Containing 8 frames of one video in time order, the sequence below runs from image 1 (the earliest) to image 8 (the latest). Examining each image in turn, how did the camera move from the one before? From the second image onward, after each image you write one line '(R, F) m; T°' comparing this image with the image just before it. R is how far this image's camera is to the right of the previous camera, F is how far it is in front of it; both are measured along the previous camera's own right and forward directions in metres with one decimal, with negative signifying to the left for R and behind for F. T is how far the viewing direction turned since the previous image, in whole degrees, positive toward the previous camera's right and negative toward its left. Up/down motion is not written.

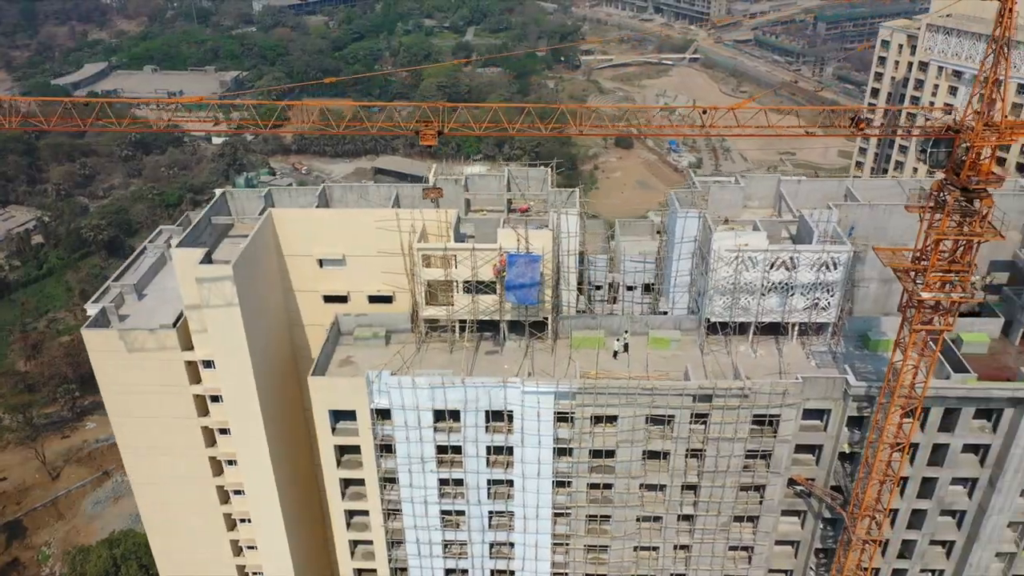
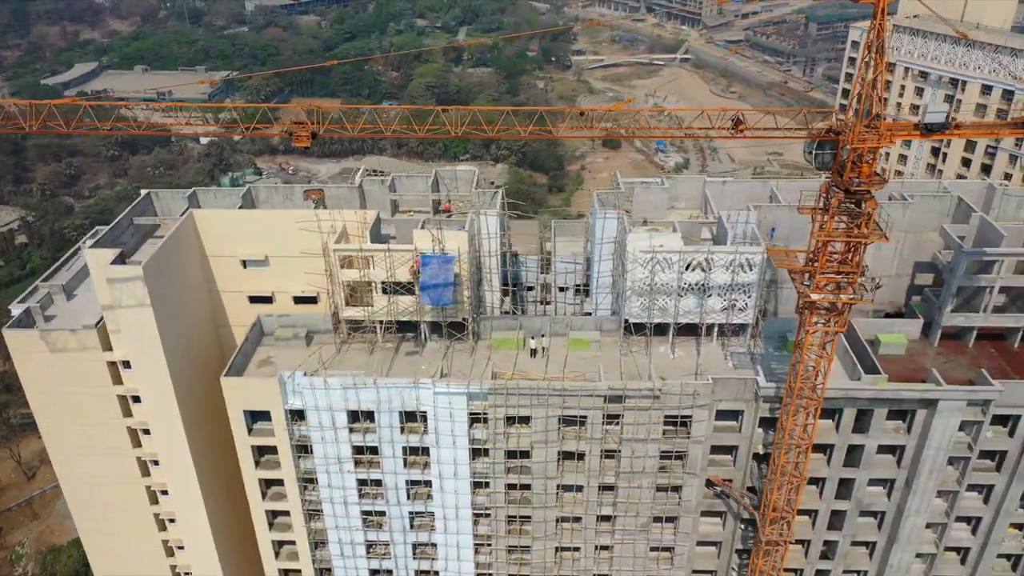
(+5.0, -0.1) m; 0°
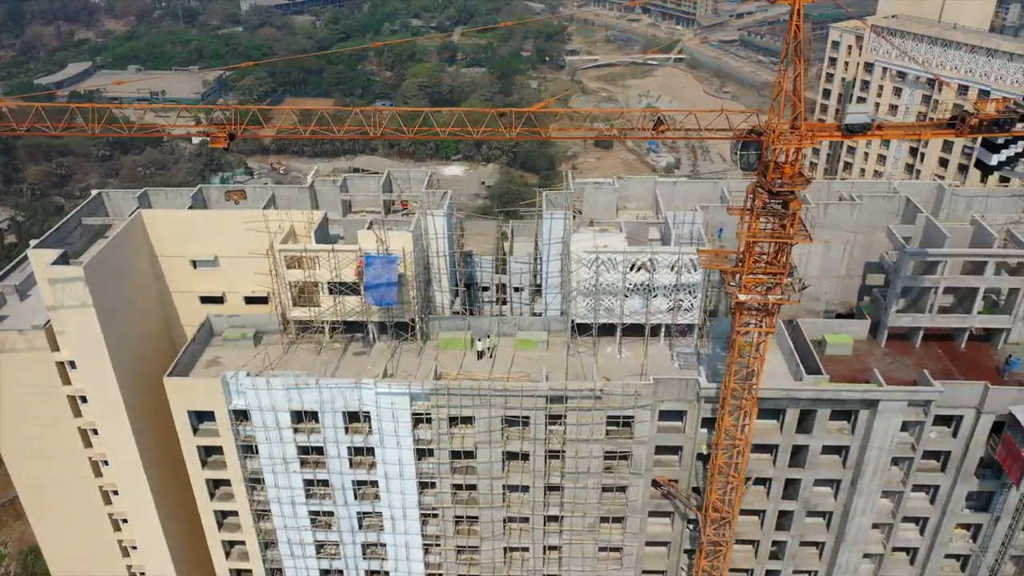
(+3.3, 0.0) m; 0°
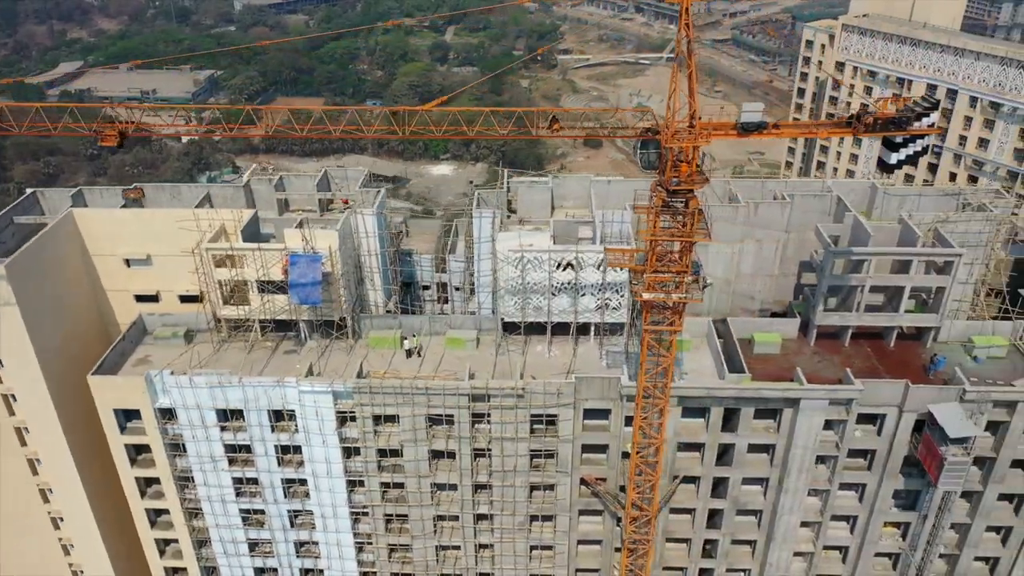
(+4.4, 0.0) m; 0°
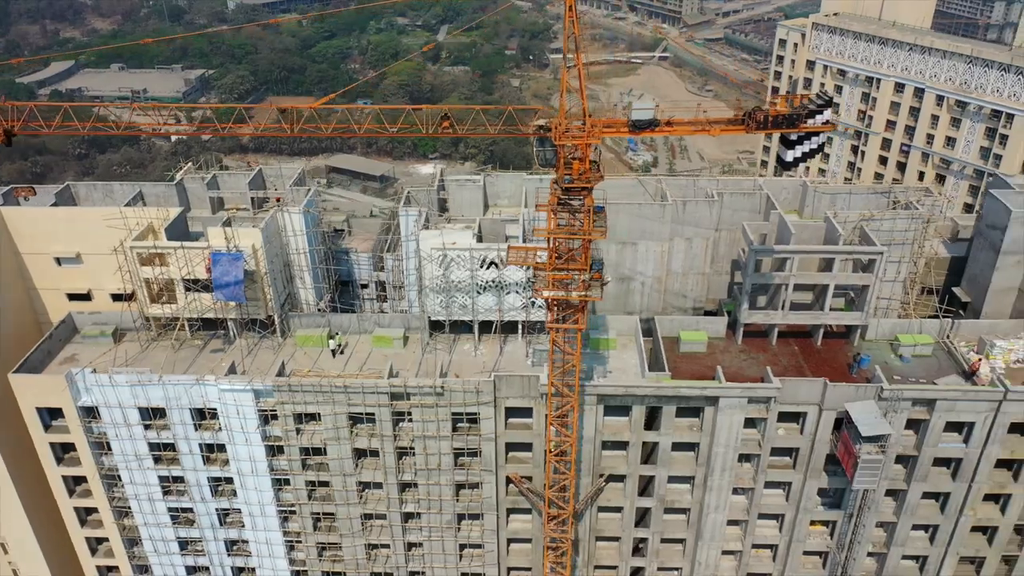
(+4.6, 0.0) m; 0°
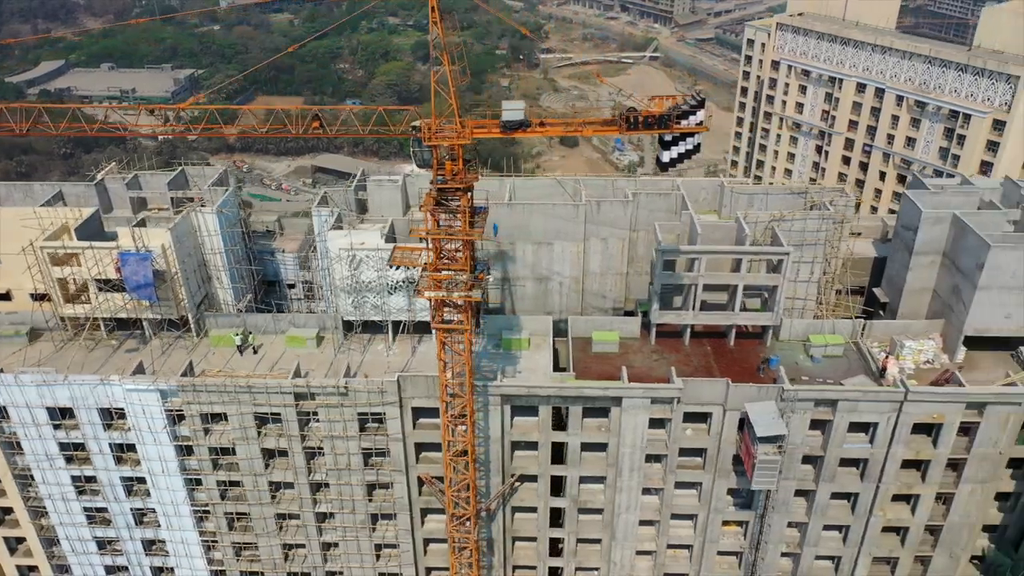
(+5.4, 0.0) m; 0°
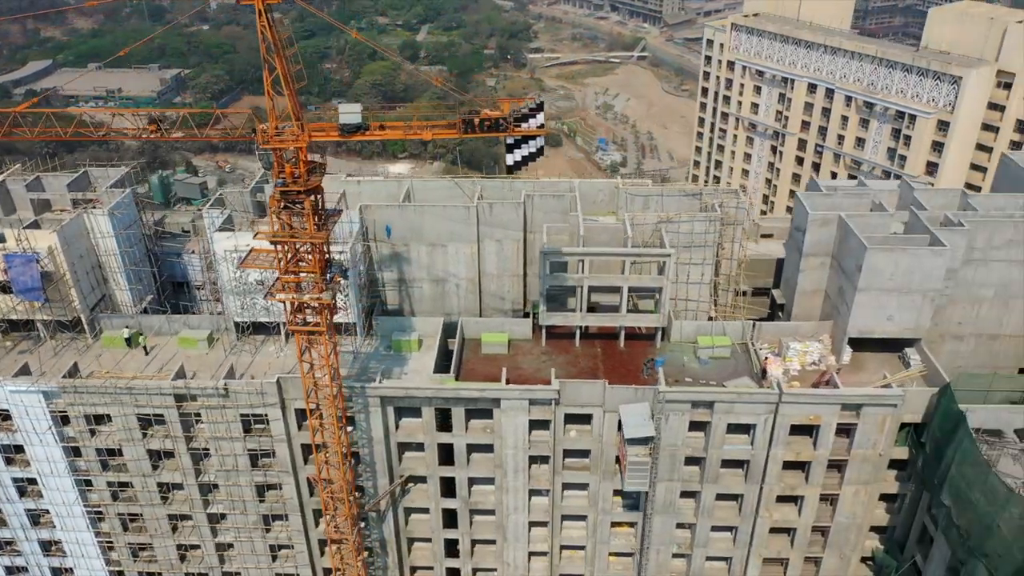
(+6.8, -0.1) m; 0°
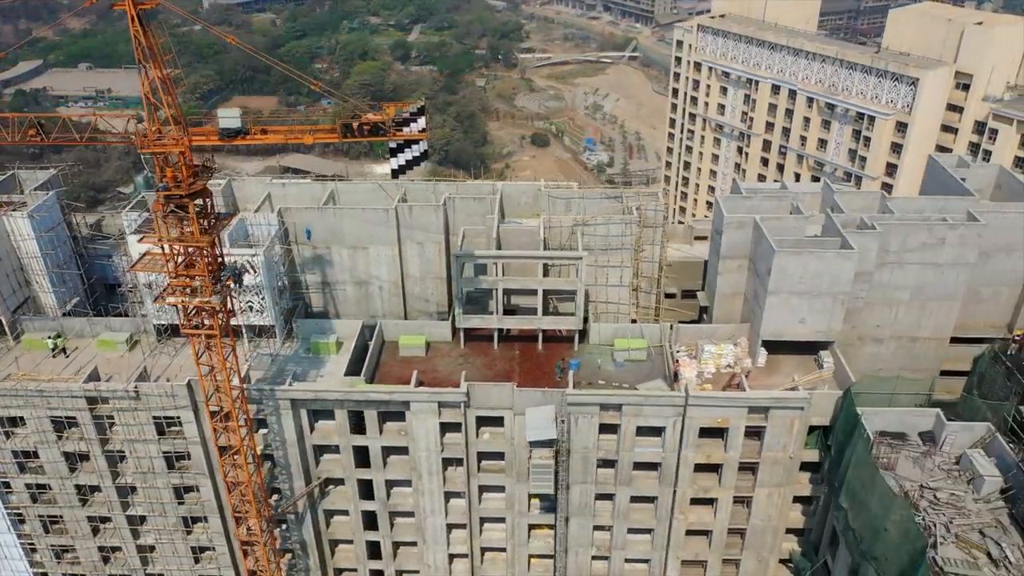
(+5.1, -0.1) m; 0°
